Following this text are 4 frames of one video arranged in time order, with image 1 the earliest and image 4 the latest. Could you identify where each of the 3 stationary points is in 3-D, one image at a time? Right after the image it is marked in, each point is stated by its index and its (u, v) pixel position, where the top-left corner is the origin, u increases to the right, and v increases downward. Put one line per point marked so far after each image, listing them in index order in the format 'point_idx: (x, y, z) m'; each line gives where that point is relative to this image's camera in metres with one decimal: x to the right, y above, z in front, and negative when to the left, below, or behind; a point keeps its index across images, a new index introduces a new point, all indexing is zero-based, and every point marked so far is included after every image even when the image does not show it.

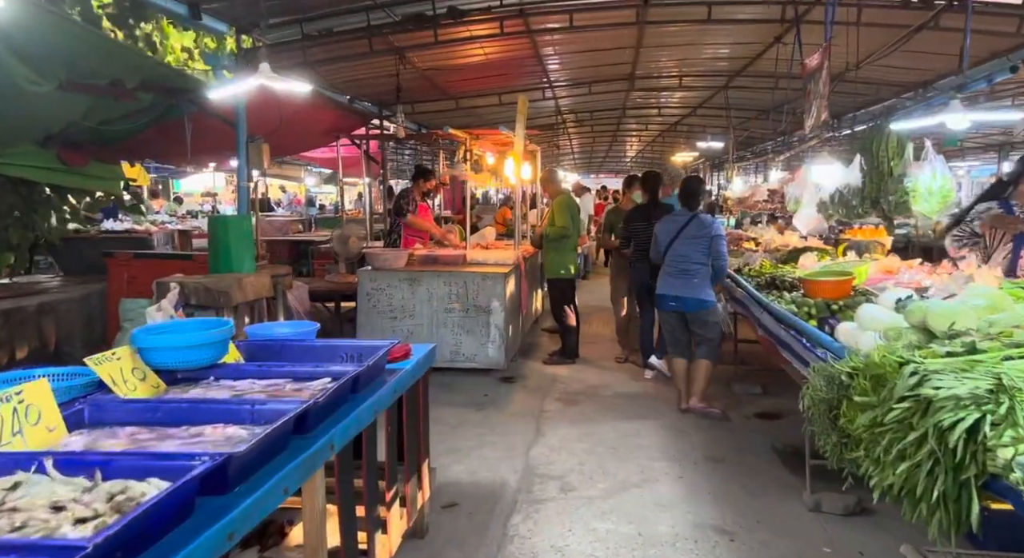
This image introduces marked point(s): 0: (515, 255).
0: (0.0, +0.2, +5.3) m
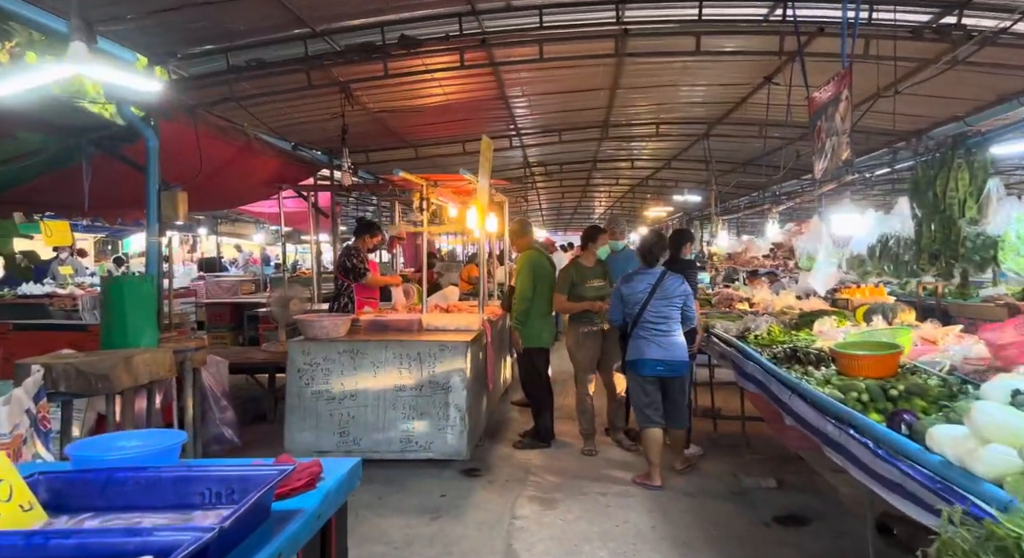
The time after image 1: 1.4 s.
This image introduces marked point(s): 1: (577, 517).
0: (-0.3, -0.3, +4.6) m
1: (+0.4, -1.5, +3.3) m
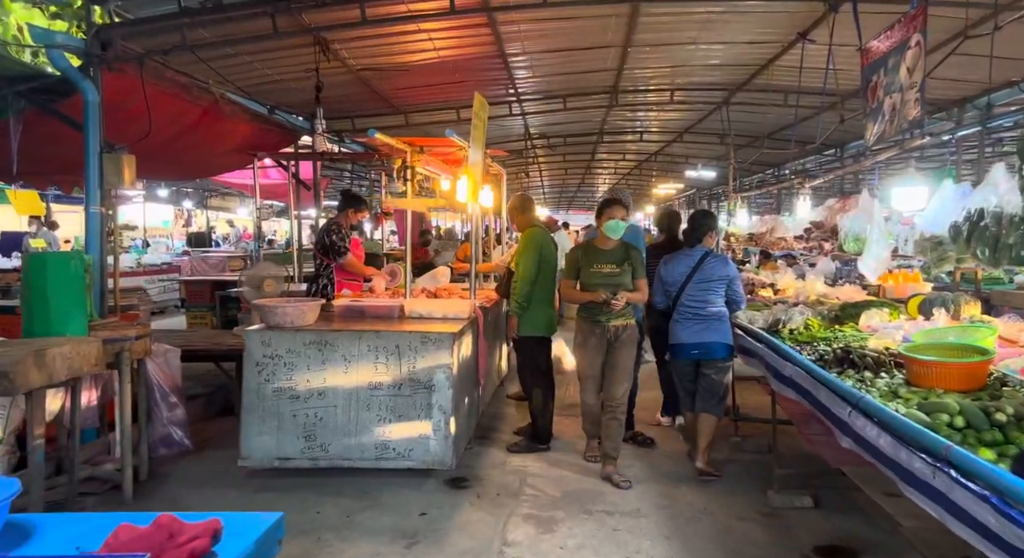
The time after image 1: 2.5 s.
0: (-0.3, -0.2, +4.0) m
1: (+0.4, -1.4, +2.8) m
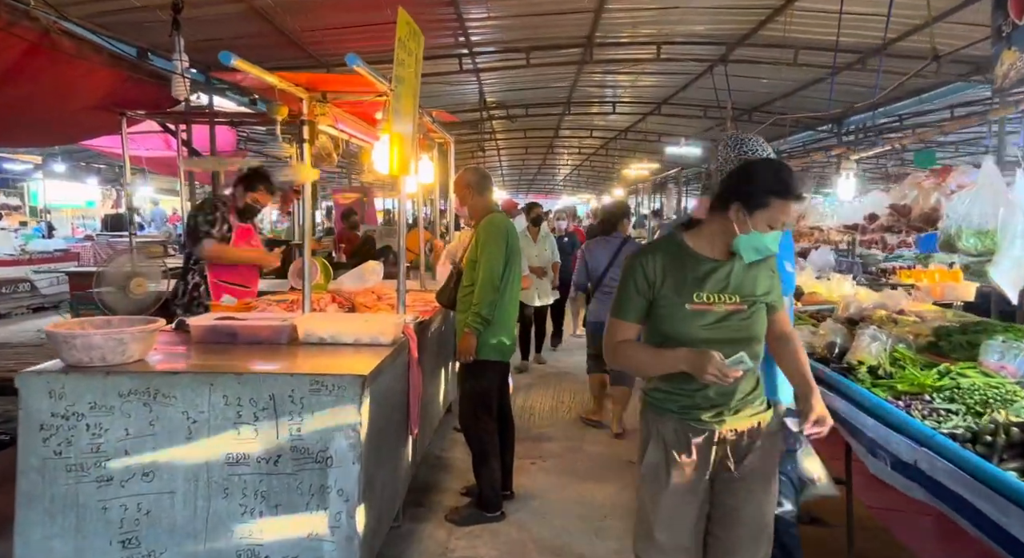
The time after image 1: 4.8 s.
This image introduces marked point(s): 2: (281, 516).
0: (-0.6, -0.2, +2.8) m
1: (+0.2, -1.5, +1.7) m
2: (-0.9, -0.9, +2.2) m
